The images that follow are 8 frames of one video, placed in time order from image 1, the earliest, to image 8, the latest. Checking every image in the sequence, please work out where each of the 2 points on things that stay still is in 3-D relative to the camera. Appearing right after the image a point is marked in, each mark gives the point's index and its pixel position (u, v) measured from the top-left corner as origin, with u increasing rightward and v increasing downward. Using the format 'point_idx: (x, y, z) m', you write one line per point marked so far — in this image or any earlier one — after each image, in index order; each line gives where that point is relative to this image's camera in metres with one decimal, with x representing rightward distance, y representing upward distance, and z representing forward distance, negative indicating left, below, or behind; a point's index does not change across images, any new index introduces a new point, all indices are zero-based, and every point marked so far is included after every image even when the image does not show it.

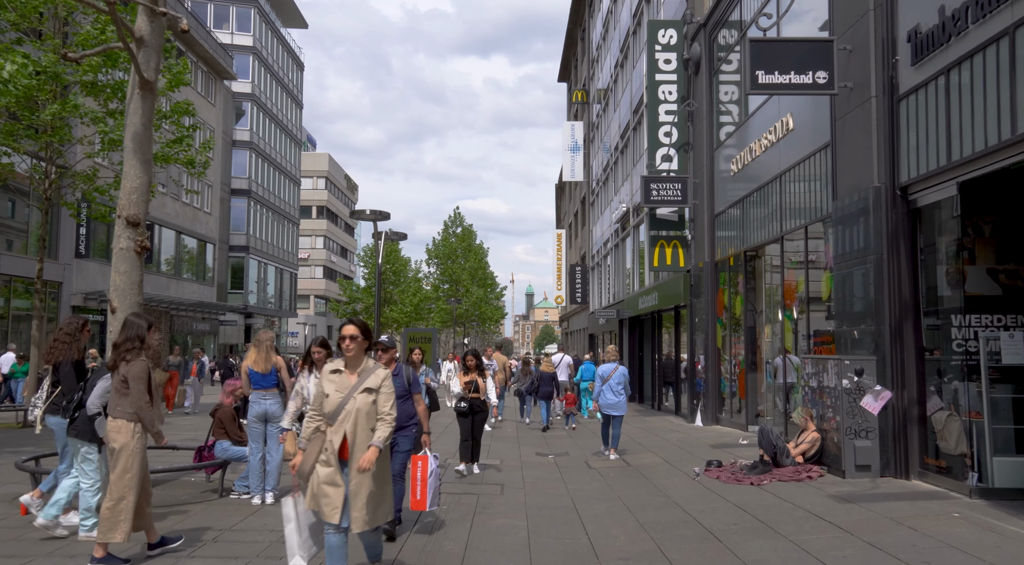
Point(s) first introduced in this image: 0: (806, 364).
0: (+3.8, -1.0, +10.3) m
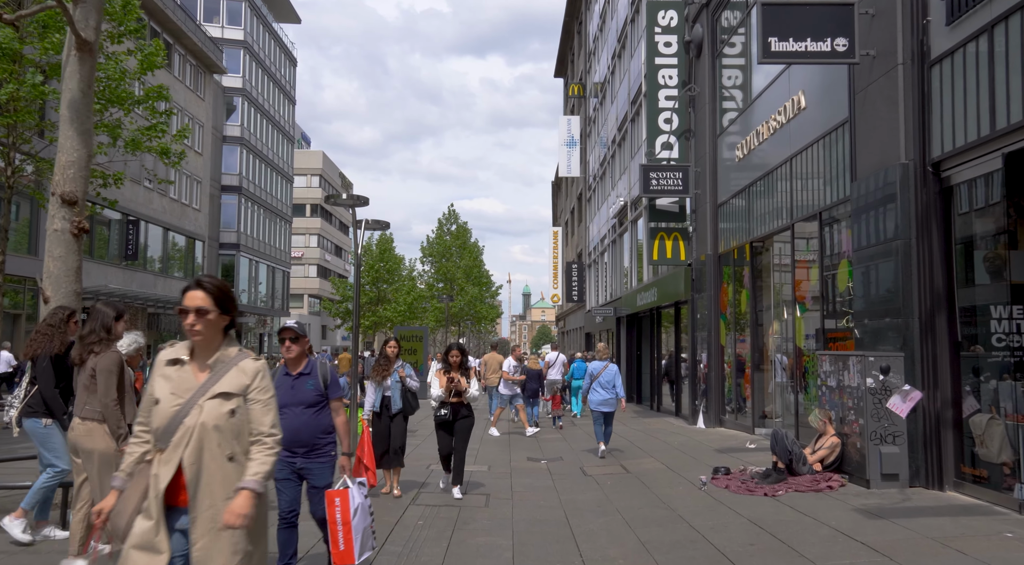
0: (+3.7, -0.9, +9.4) m
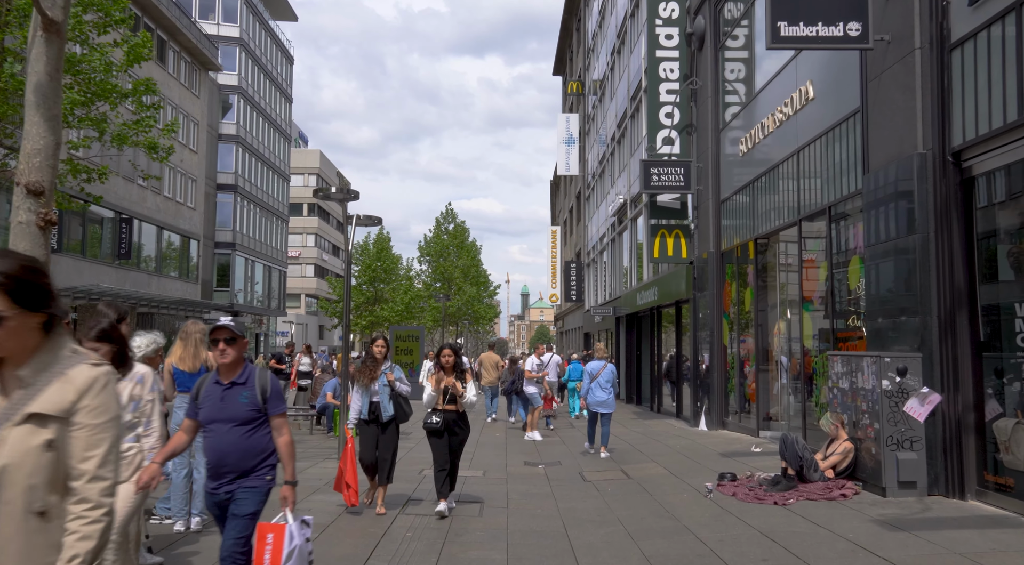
0: (+3.6, -0.9, +8.9) m
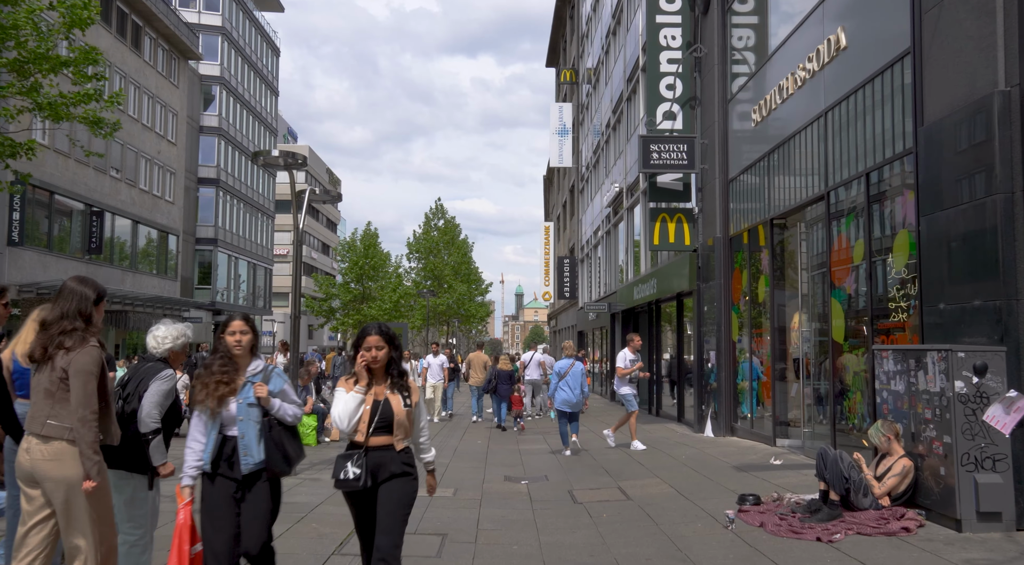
0: (+3.4, -0.7, +7.2) m
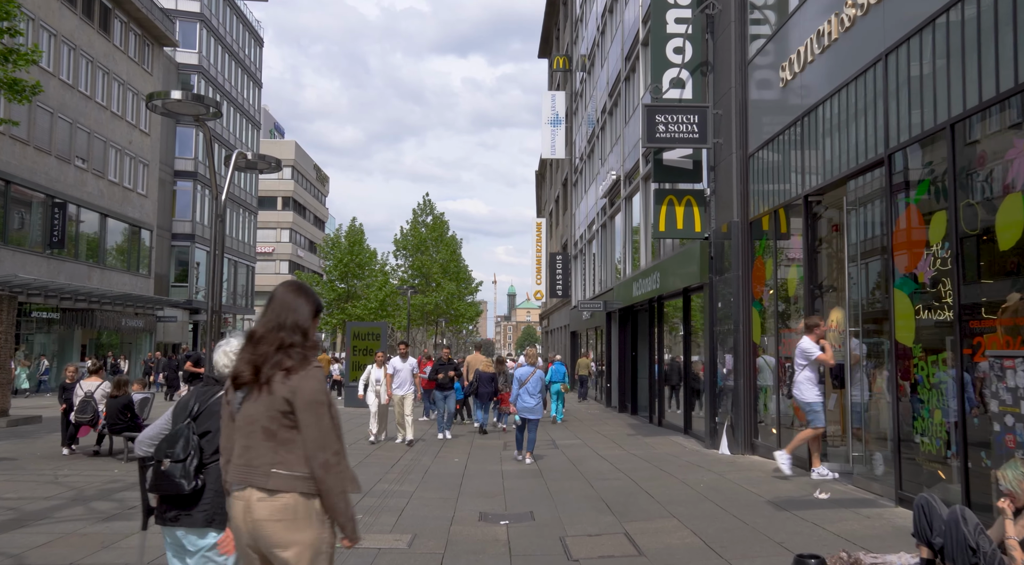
0: (+3.2, -0.5, +5.1) m
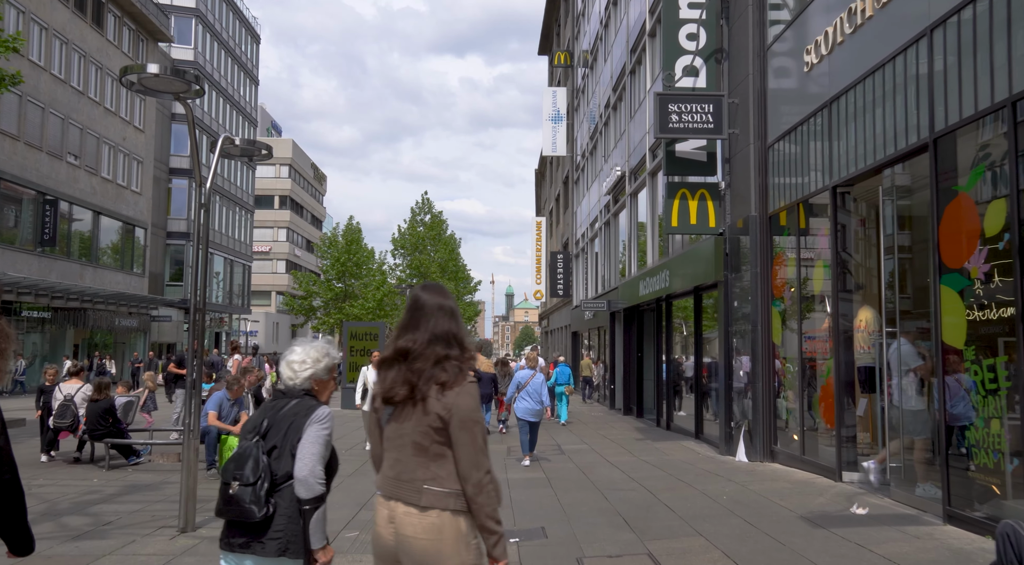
0: (+3.3, -0.5, +4.4) m
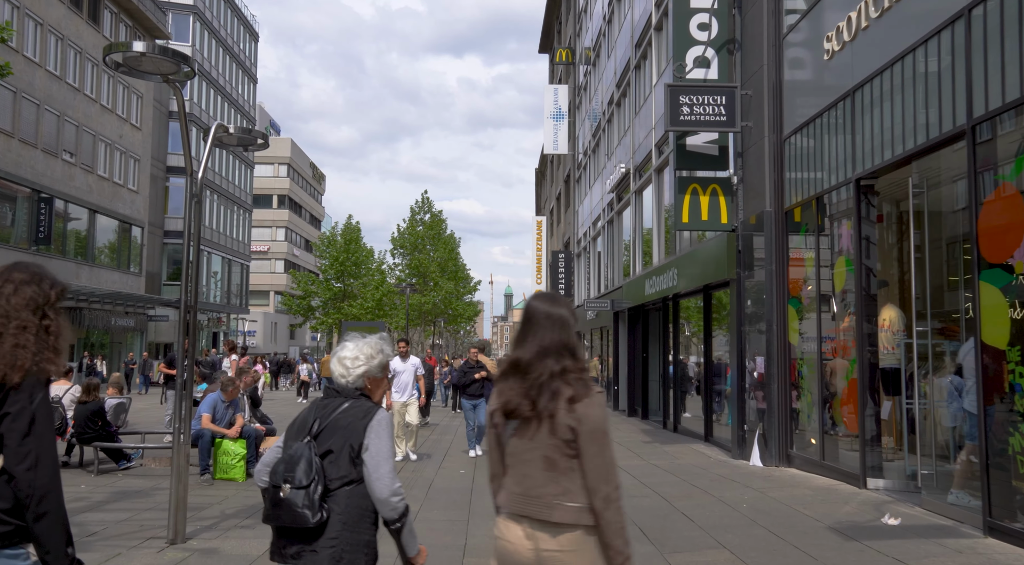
0: (+3.4, -0.5, +4.0) m
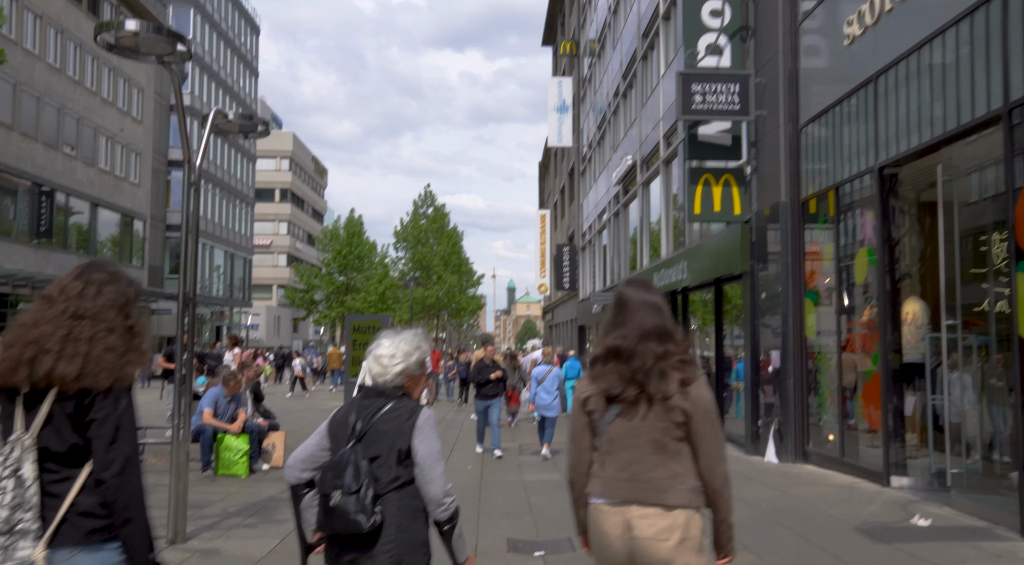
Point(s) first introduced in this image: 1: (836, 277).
0: (+3.5, -0.4, +3.7) m
1: (+4.2, 0.0, +10.5) m
